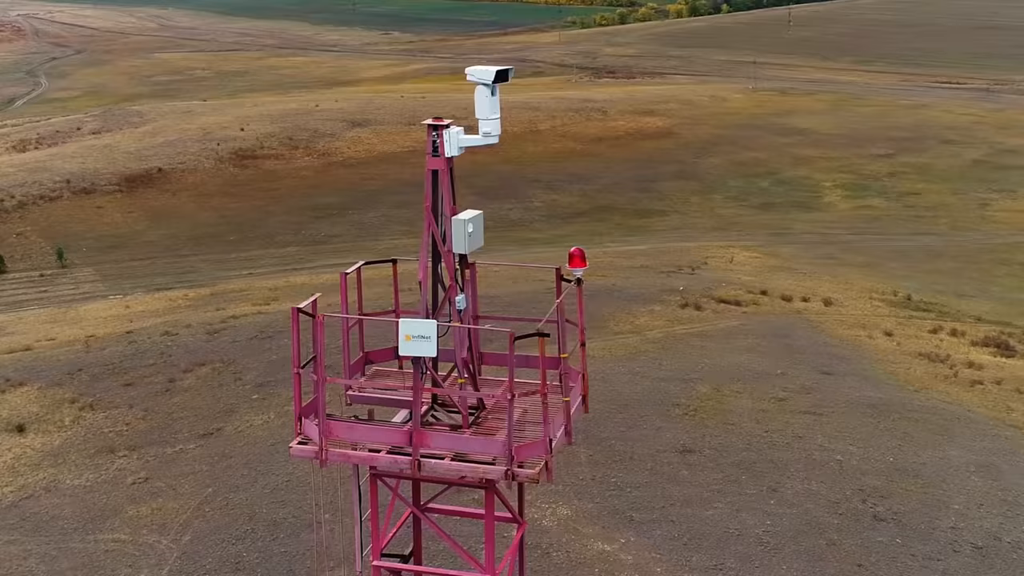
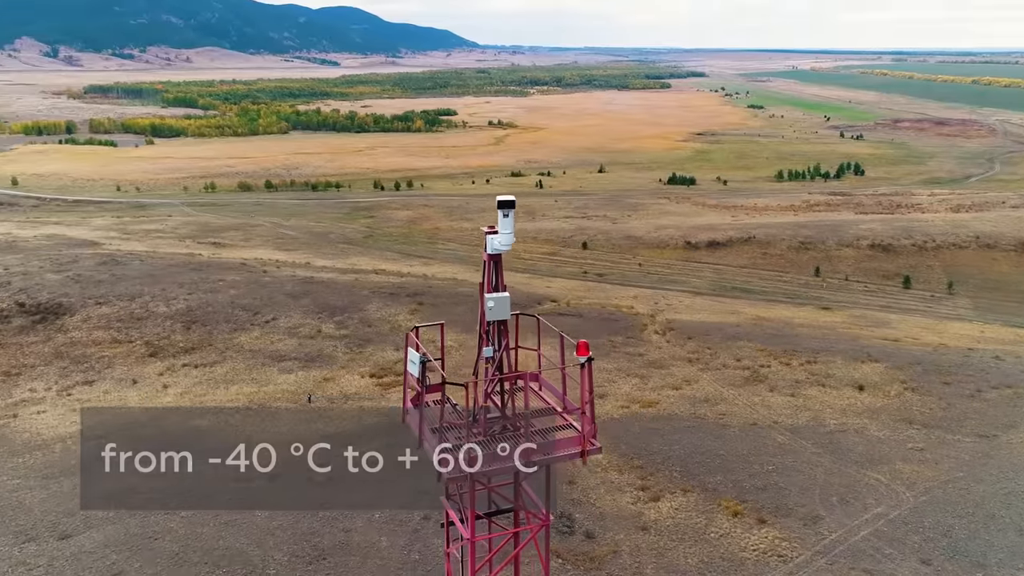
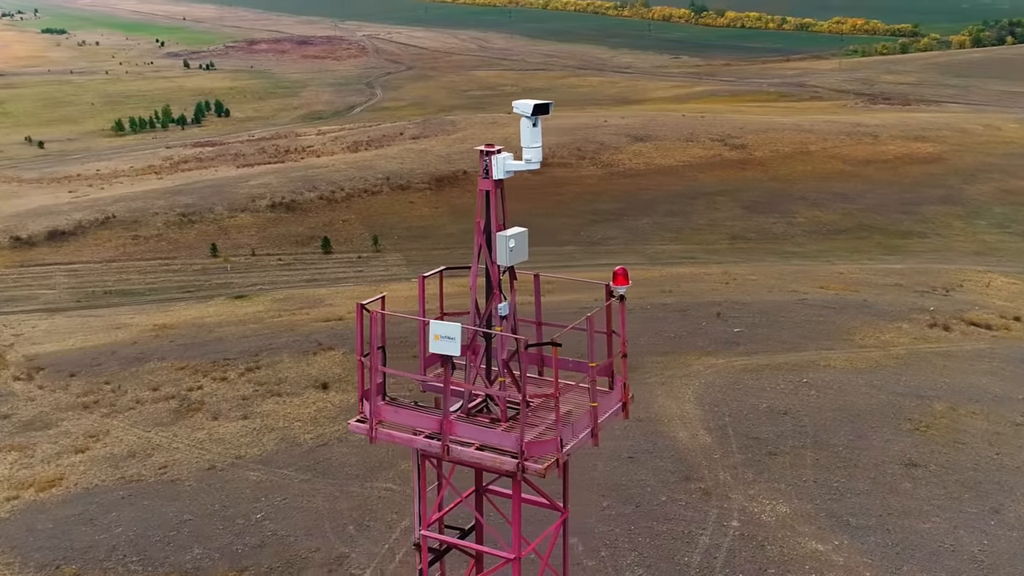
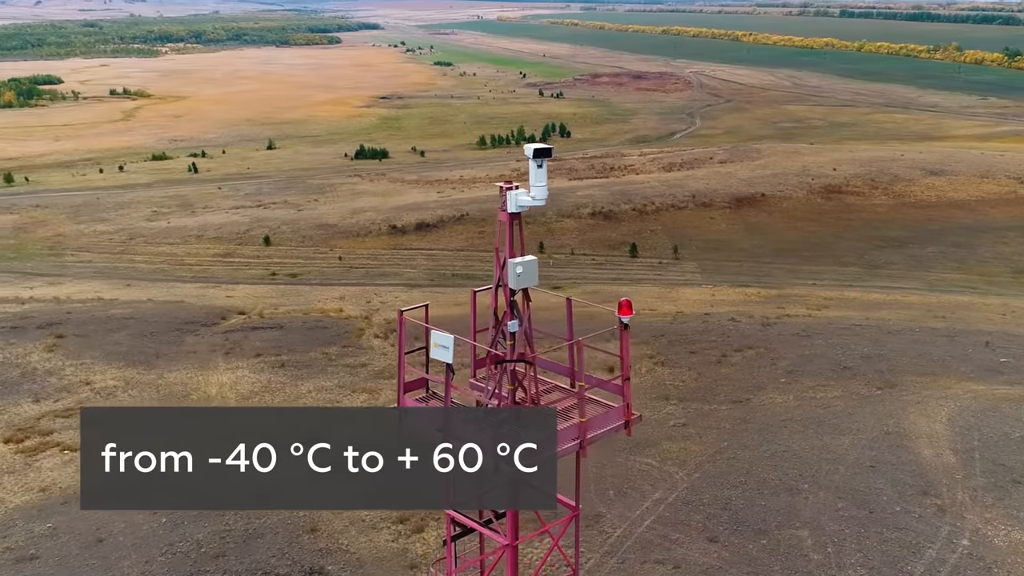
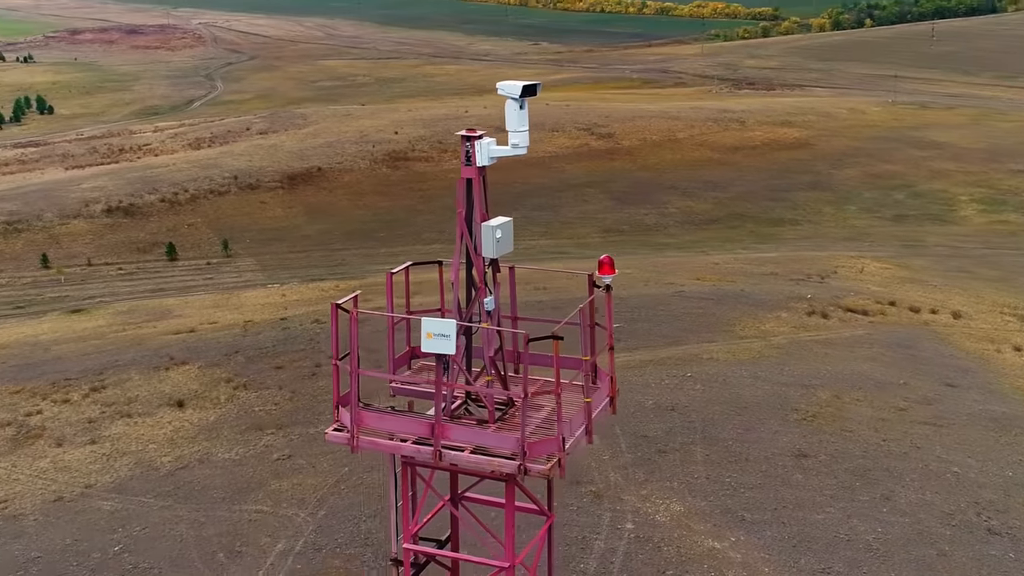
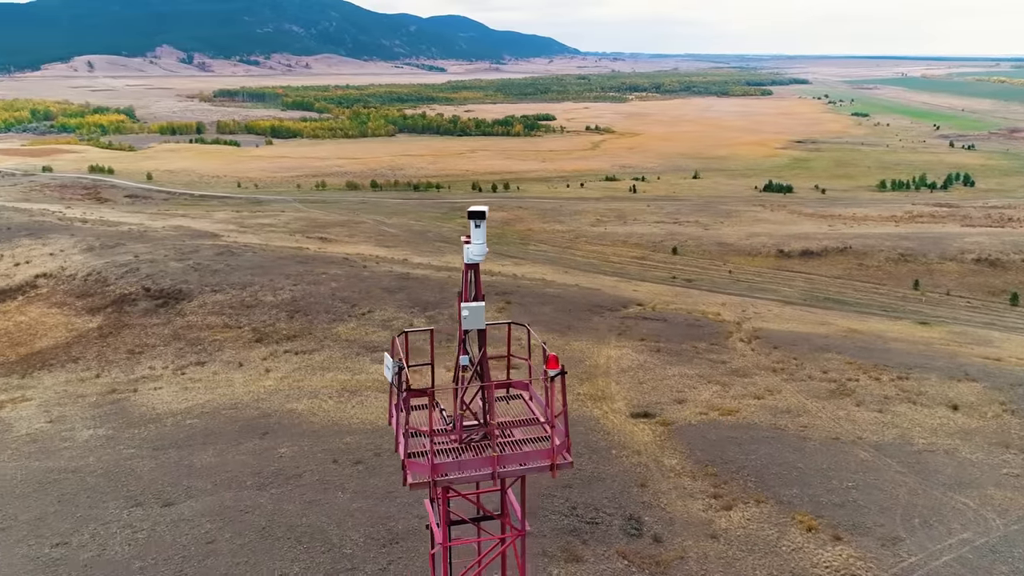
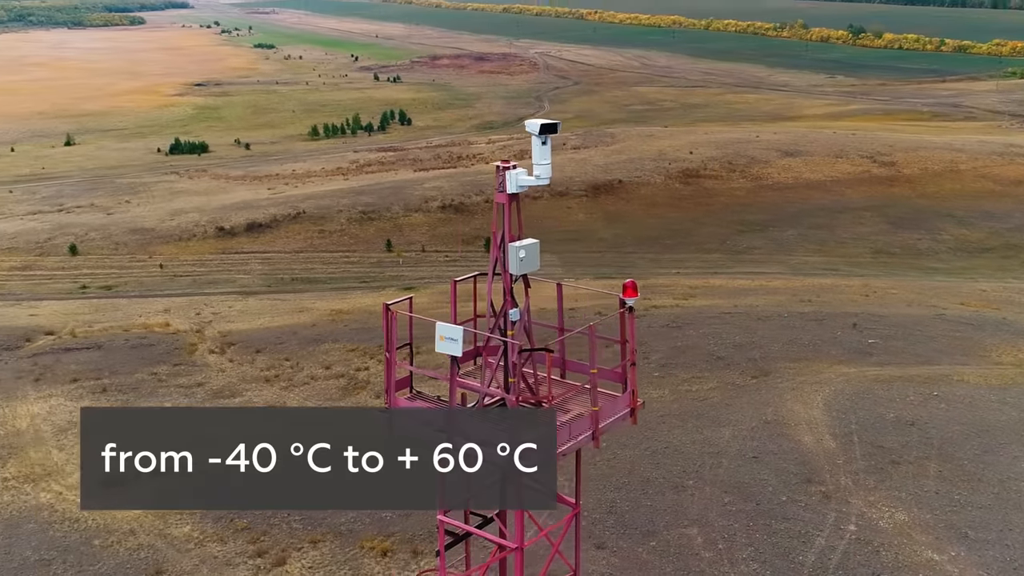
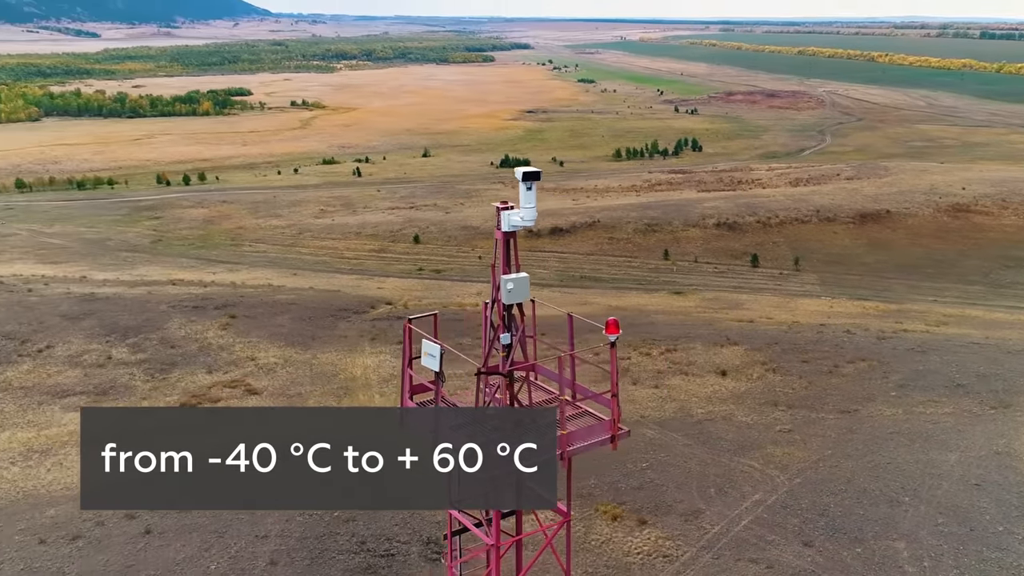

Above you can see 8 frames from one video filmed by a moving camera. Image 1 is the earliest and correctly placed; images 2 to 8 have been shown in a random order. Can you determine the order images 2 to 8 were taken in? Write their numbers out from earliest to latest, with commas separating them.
5, 3, 7, 4, 8, 2, 6
